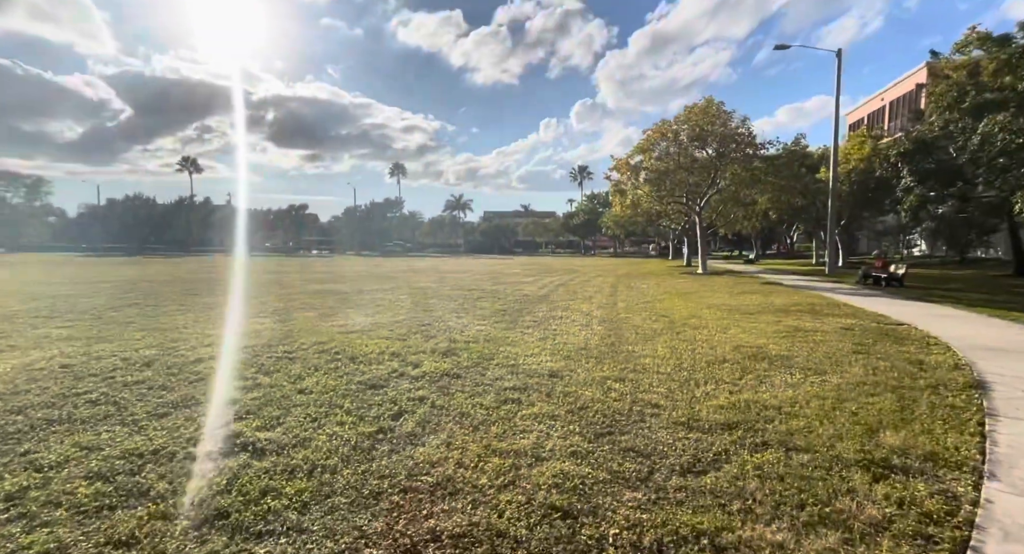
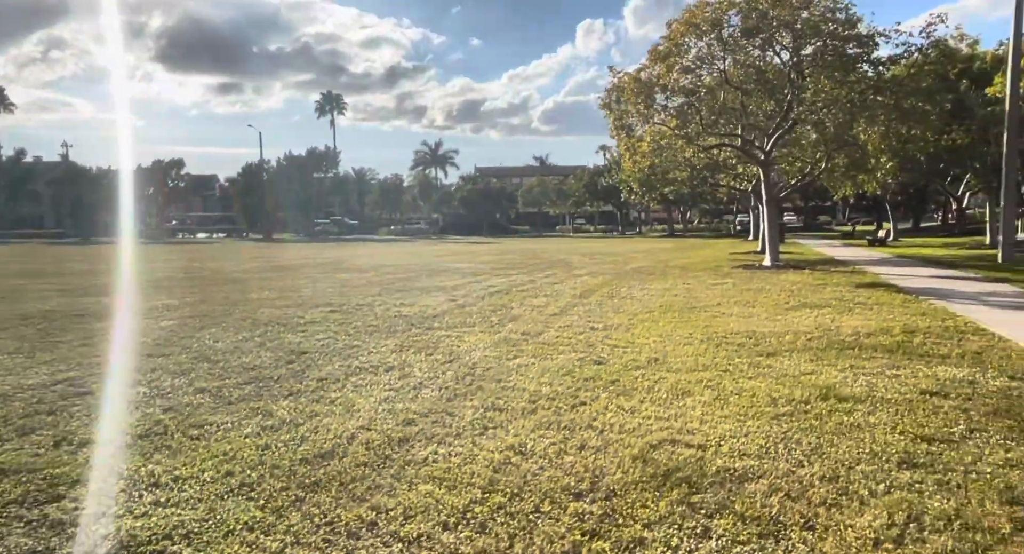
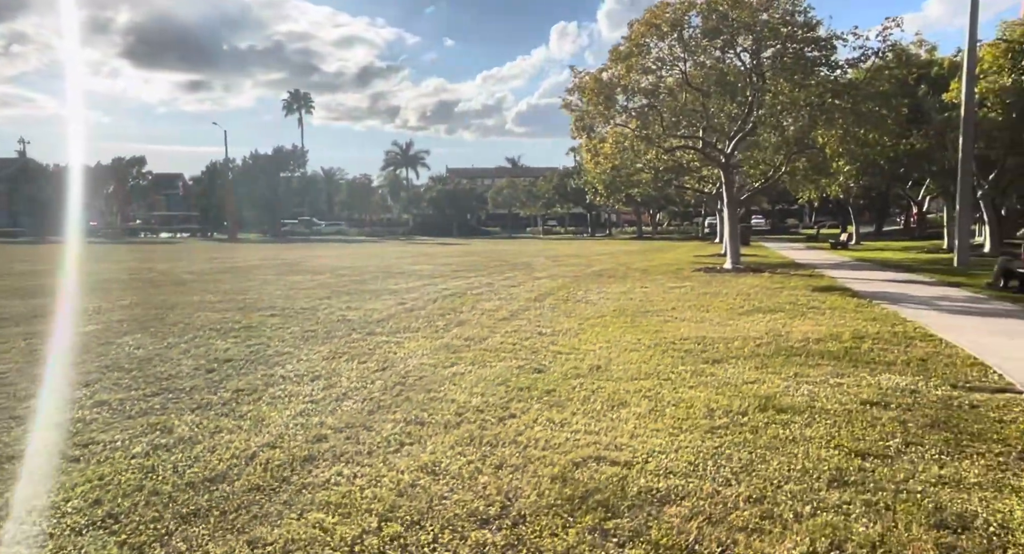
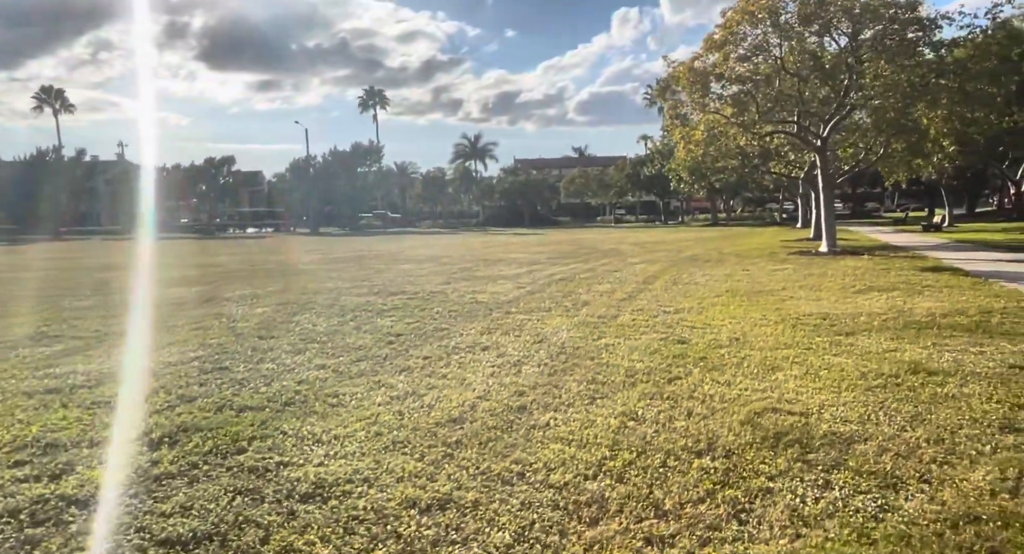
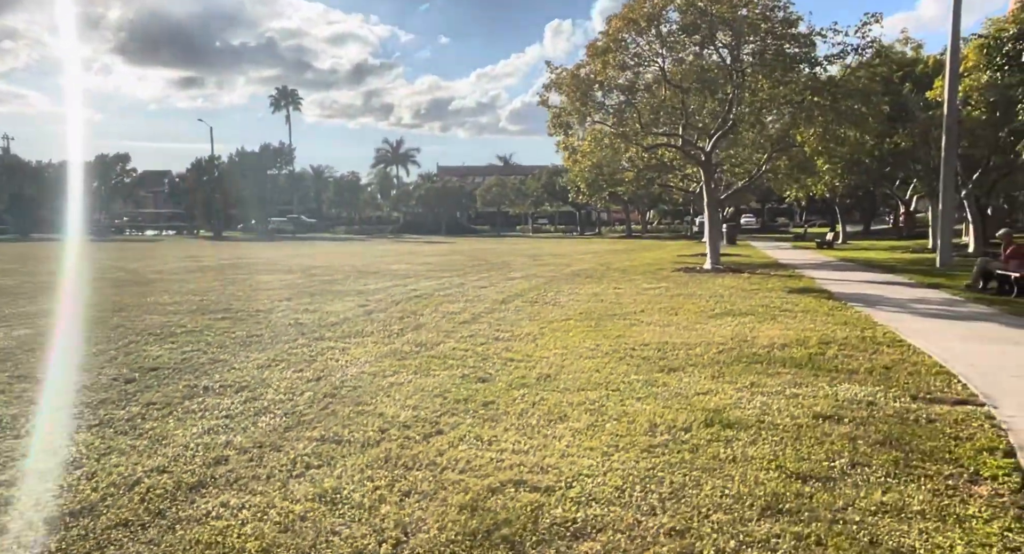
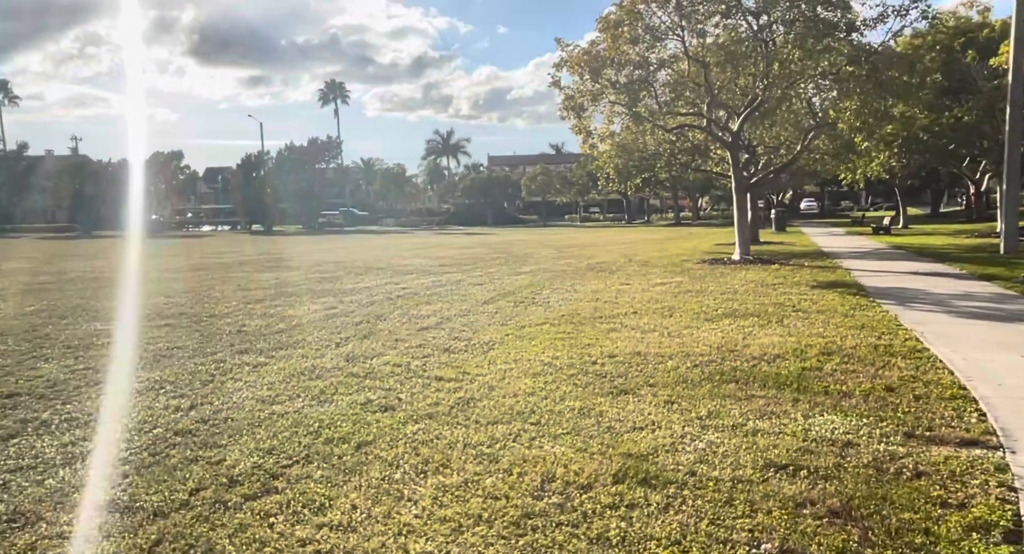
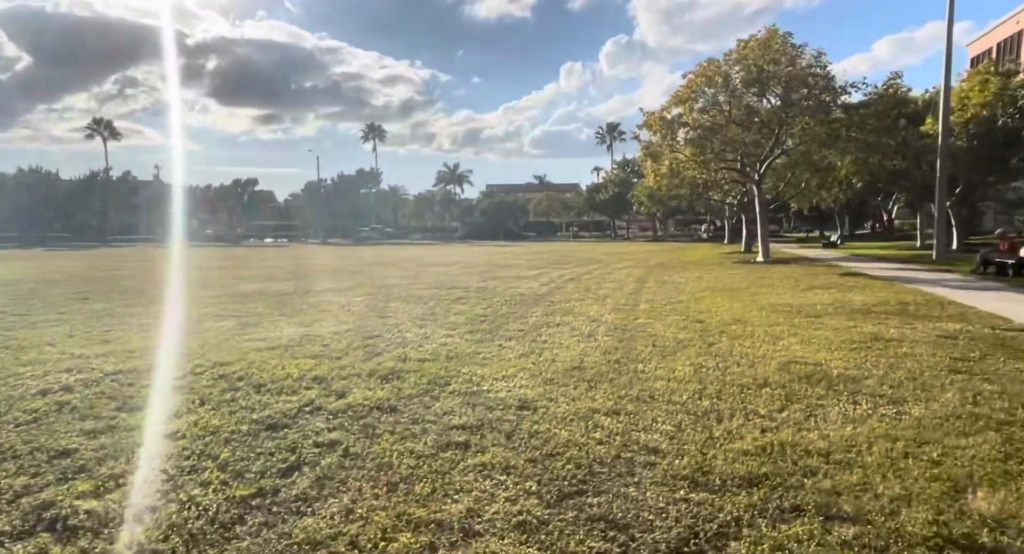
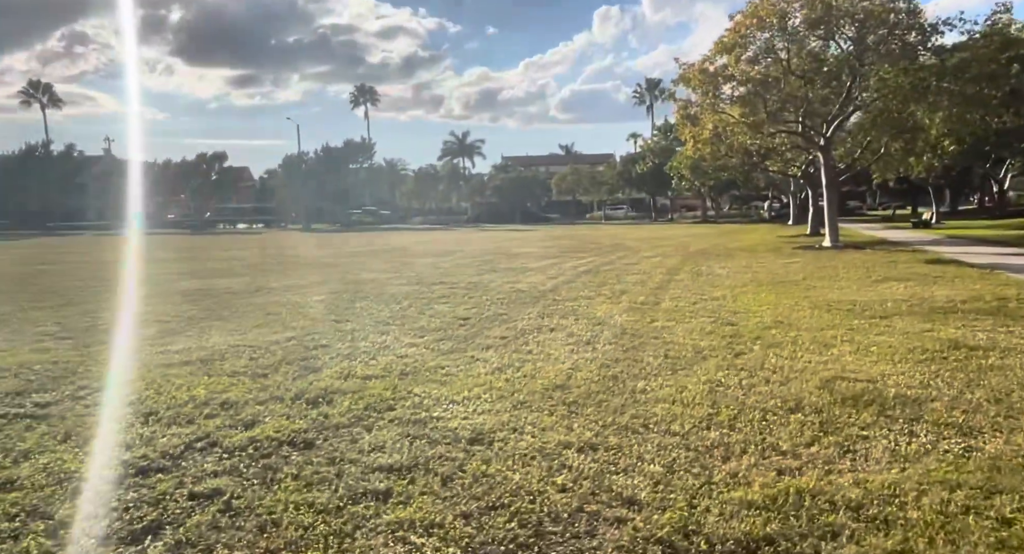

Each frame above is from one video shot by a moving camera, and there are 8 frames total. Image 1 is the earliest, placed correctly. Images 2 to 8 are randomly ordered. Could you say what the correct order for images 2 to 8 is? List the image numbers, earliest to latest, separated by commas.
7, 8, 4, 2, 3, 5, 6
